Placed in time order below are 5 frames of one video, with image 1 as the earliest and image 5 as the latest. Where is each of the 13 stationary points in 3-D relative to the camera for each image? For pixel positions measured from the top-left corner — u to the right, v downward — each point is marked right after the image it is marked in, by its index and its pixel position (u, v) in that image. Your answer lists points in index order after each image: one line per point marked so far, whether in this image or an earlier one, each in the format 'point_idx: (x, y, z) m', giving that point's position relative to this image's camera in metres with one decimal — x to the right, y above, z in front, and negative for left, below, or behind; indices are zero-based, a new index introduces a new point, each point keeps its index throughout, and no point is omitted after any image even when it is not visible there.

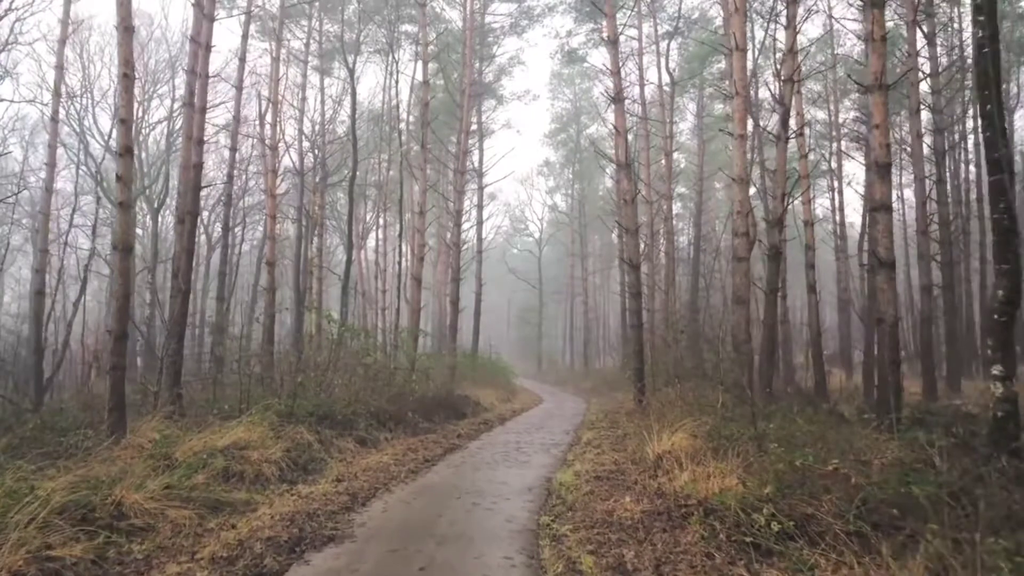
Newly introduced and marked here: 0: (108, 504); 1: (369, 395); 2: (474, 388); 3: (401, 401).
0: (-2.7, -1.4, +4.7) m
1: (-2.1, -1.6, +10.6) m
2: (-0.9, -2.5, +17.6) m
3: (-1.8, -1.8, +11.2) m
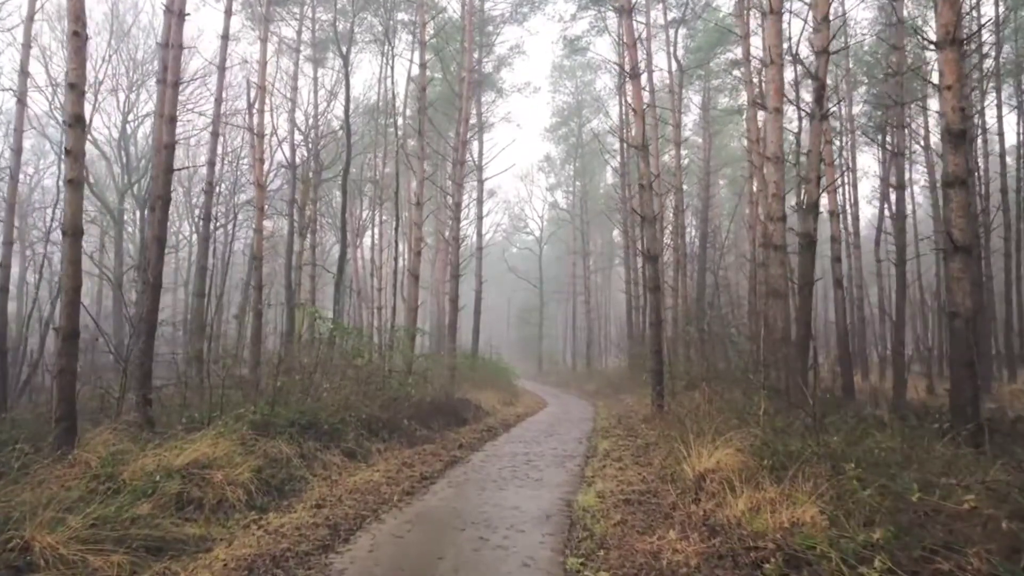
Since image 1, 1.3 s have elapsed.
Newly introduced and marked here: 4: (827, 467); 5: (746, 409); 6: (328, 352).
0: (-2.6, -1.4, +3.6) m
1: (-2.0, -1.5, +9.5) m
2: (-0.9, -2.4, +16.6) m
3: (-1.7, -1.7, +10.1) m
4: (+2.2, -1.2, +4.8) m
5: (+2.6, -1.3, +7.6) m
6: (-2.6, -0.9, +9.9) m
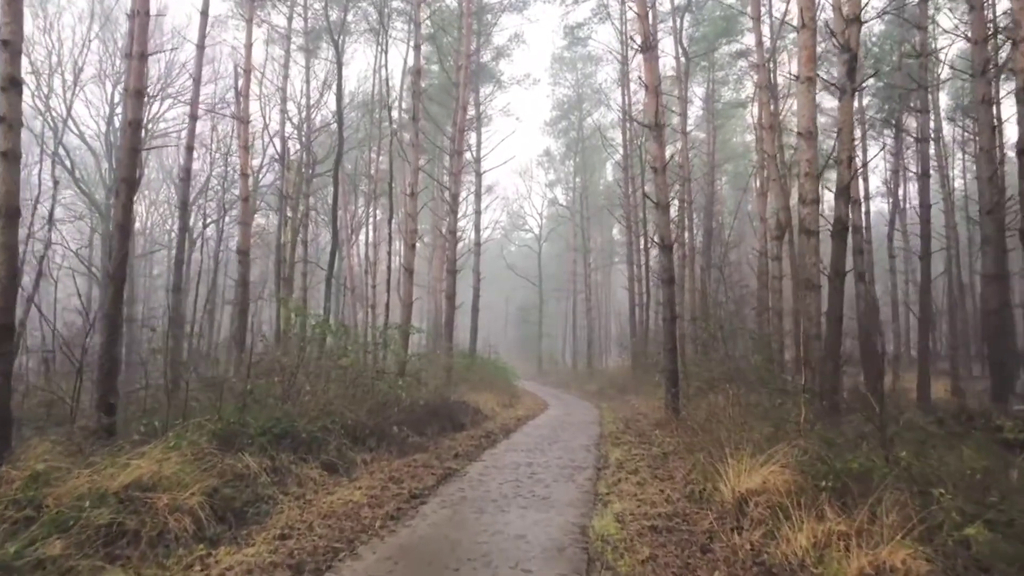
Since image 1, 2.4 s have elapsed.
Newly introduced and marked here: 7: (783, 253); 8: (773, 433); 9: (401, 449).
0: (-2.6, -1.3, +2.7) m
1: (-2.0, -1.4, +8.6) m
2: (-0.9, -2.3, +15.6) m
3: (-1.6, -1.6, +9.1) m
4: (+2.2, -1.1, +3.9) m
5: (+2.6, -1.2, +6.6) m
6: (-2.6, -0.8, +9.0) m
7: (+6.2, +0.8, +16.1) m
8: (+2.2, -1.2, +6.0) m
9: (-1.4, -2.0, +8.6) m
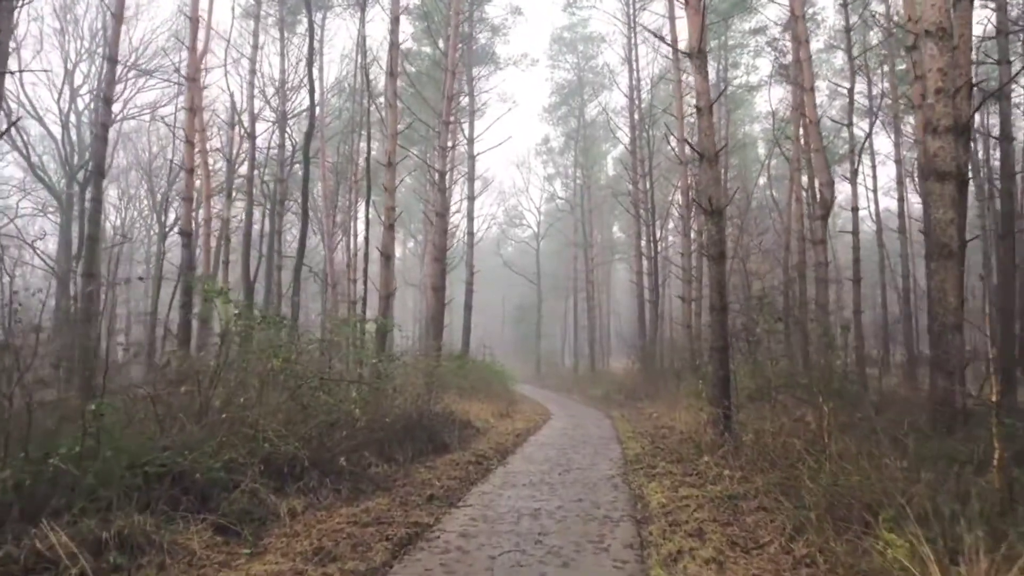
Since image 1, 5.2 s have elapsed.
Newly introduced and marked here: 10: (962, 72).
0: (-2.5, -1.0, +0.2) m
1: (-2.0, -1.2, +6.1) m
2: (-0.9, -2.1, +13.2) m
3: (-1.7, -1.4, +6.7) m
4: (+2.2, -0.9, +1.5) m
5: (+2.6, -1.0, +4.2) m
6: (-2.6, -0.6, +6.5) m
7: (+6.2, +1.0, +13.7) m
8: (+2.2, -1.0, +3.5) m
9: (-1.4, -1.7, +6.2) m
10: (+4.2, +2.0, +6.6) m
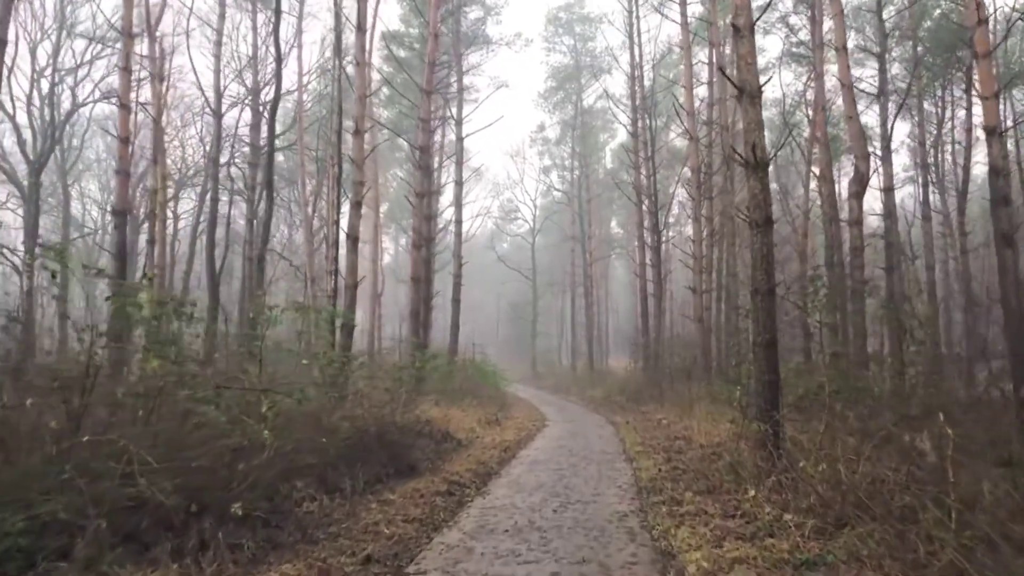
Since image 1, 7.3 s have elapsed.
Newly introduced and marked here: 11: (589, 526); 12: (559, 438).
0: (-2.7, -0.8, -1.6) m
1: (-2.2, -1.0, +4.3) m
2: (-1.1, -1.9, +11.4) m
3: (-1.8, -1.2, +4.9) m
4: (+2.1, -0.7, -0.3) m
5: (+2.4, -0.8, +2.4) m
6: (-2.8, -0.4, +4.7) m
7: (+6.0, +1.2, +11.9) m
8: (+2.1, -0.8, +1.7) m
9: (-1.5, -1.6, +4.4) m
10: (+4.0, +2.2, +4.8) m
11: (+0.6, -1.7, +5.1) m
12: (+0.7, -2.4, +11.3) m
